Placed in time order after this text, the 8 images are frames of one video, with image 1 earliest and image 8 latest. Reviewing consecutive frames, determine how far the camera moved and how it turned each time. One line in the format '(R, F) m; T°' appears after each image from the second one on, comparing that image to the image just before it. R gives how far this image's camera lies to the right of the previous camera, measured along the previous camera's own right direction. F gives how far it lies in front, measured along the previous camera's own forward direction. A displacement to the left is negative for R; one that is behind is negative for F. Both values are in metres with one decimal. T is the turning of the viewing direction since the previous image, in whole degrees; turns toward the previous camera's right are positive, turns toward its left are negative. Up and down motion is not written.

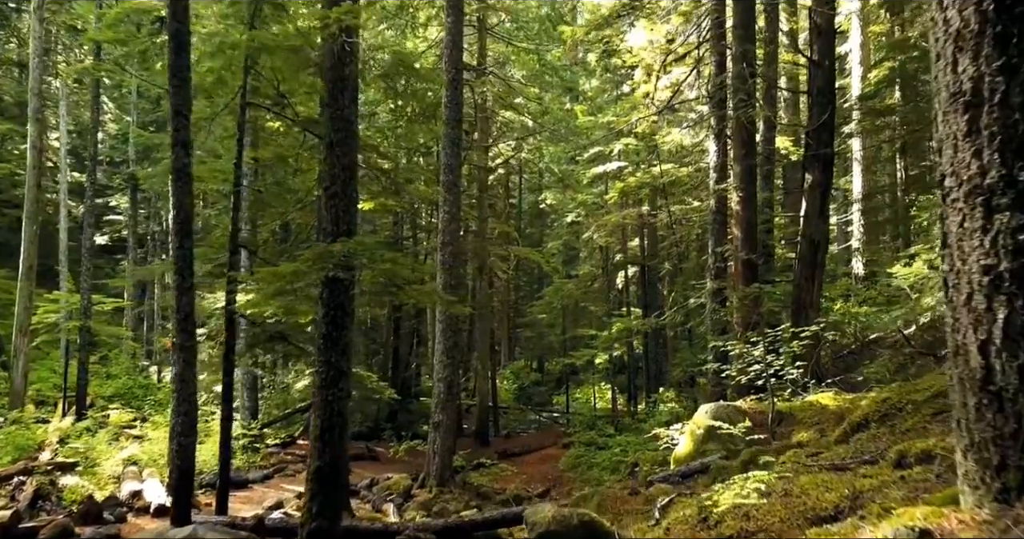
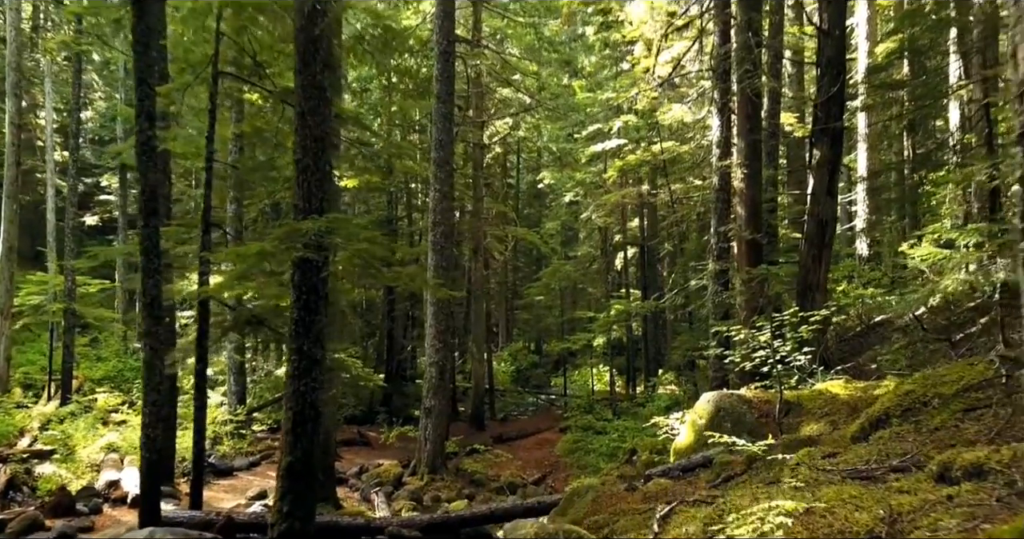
(+0.1, +0.5) m; 0°
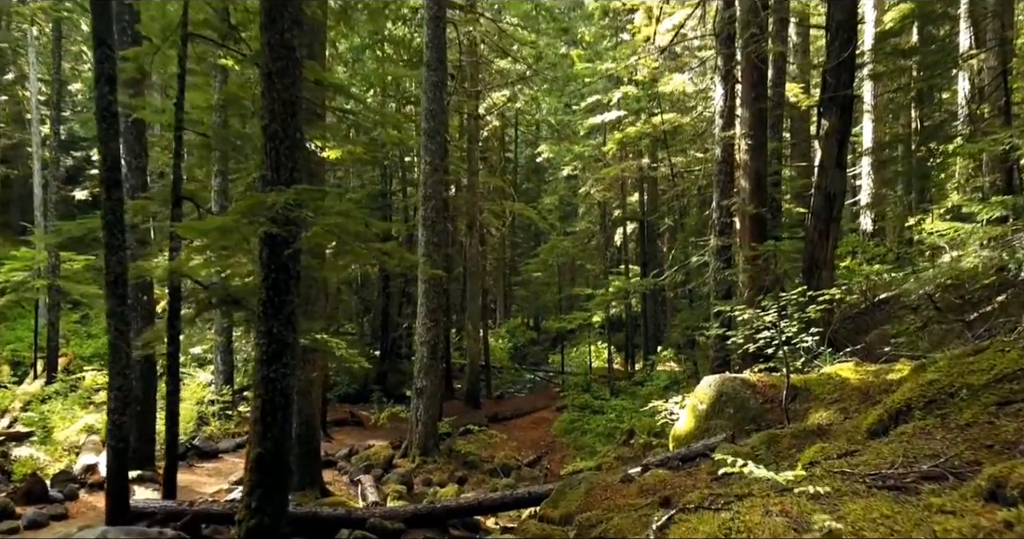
(+0.1, +0.5) m; 0°
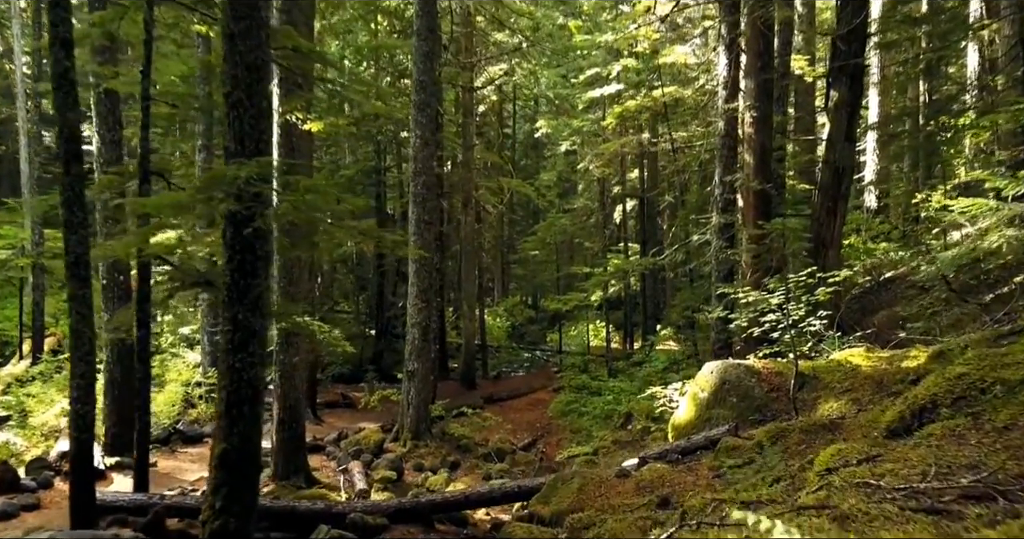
(+0.1, +0.5) m; 0°
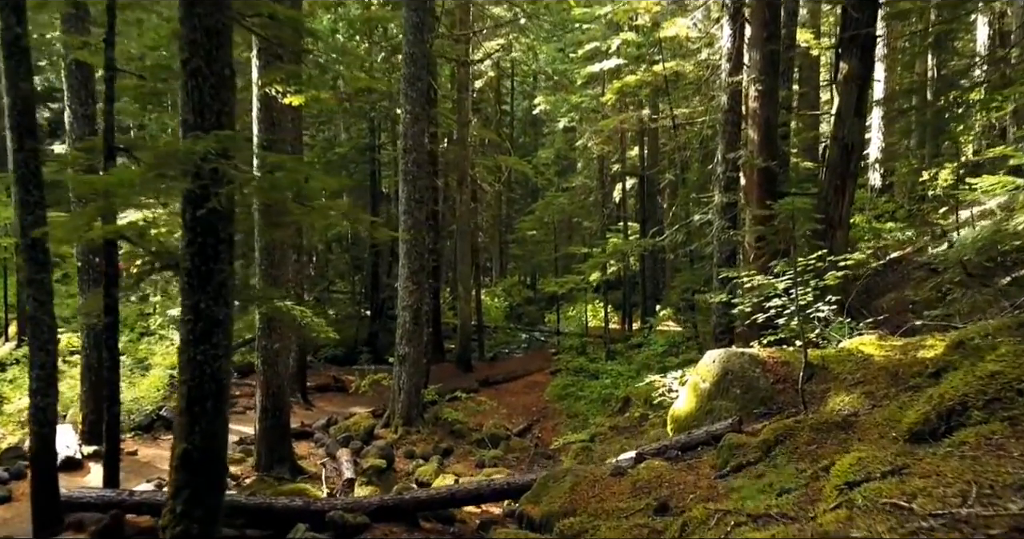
(+0.1, +0.4) m; 0°
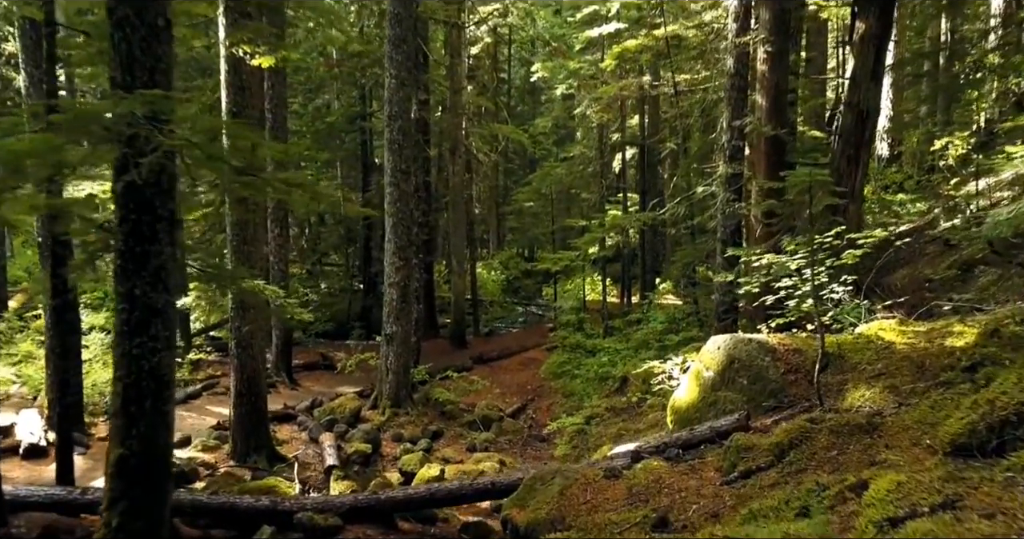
(+0.1, +0.6) m; 0°
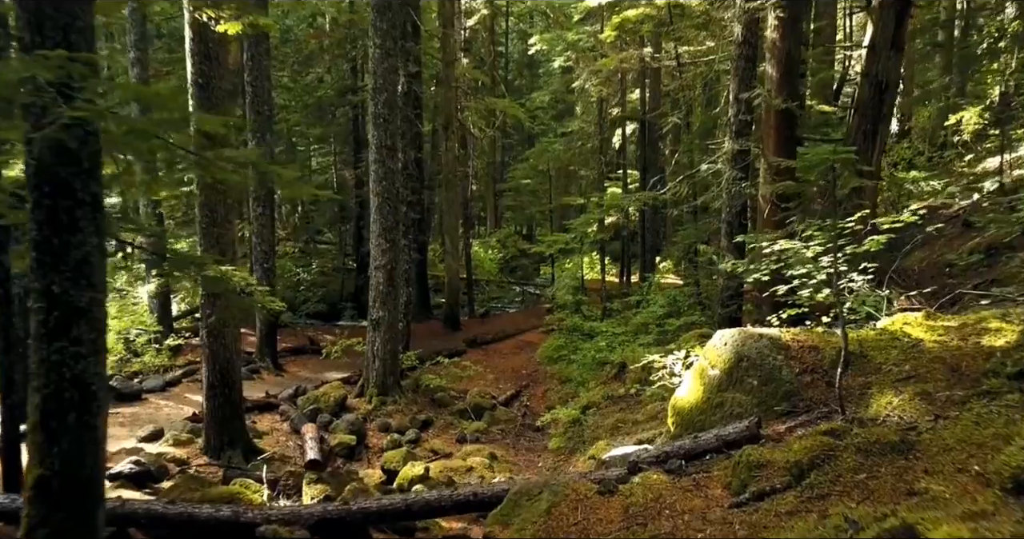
(+0.1, +0.6) m; 0°
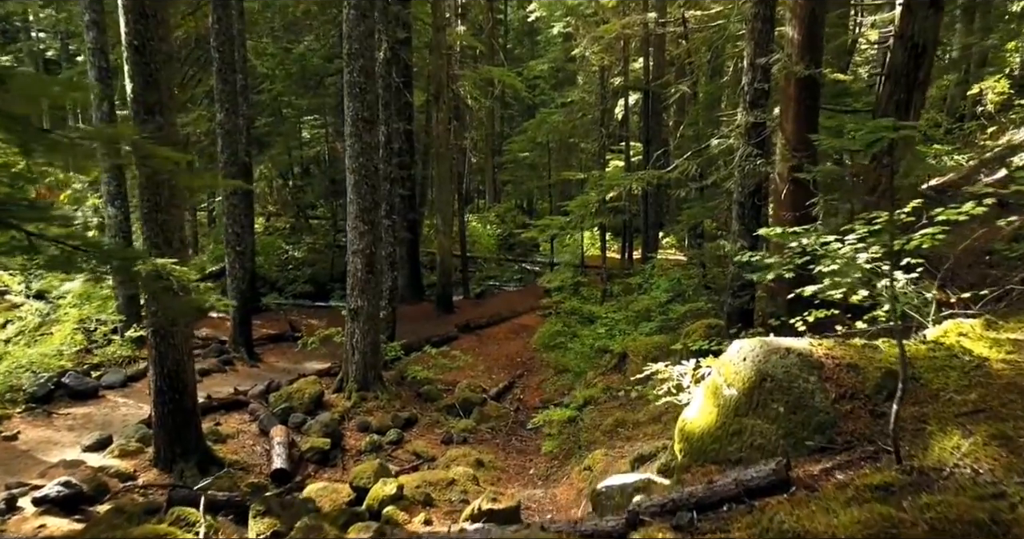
(+0.2, +0.9) m; 0°
